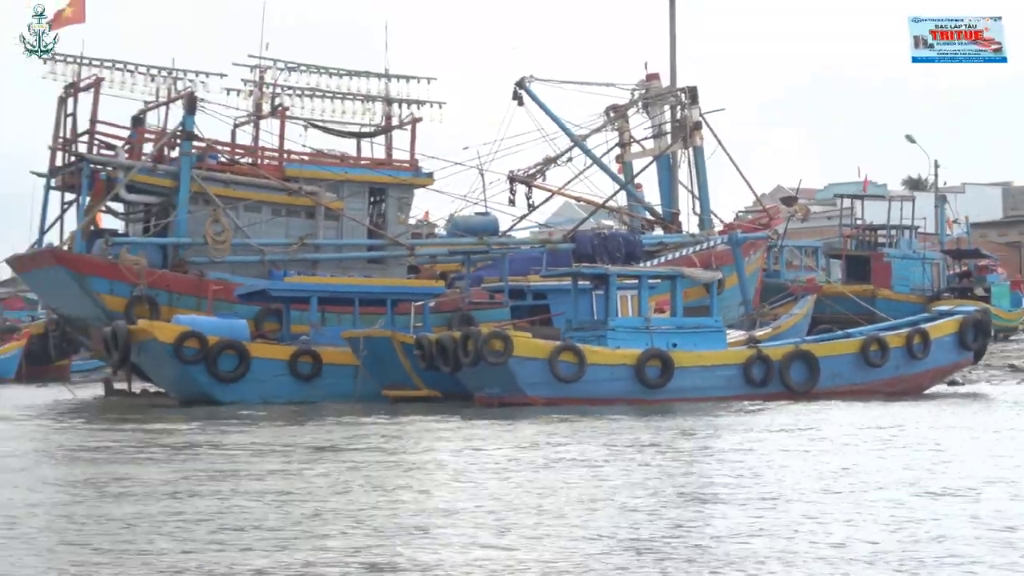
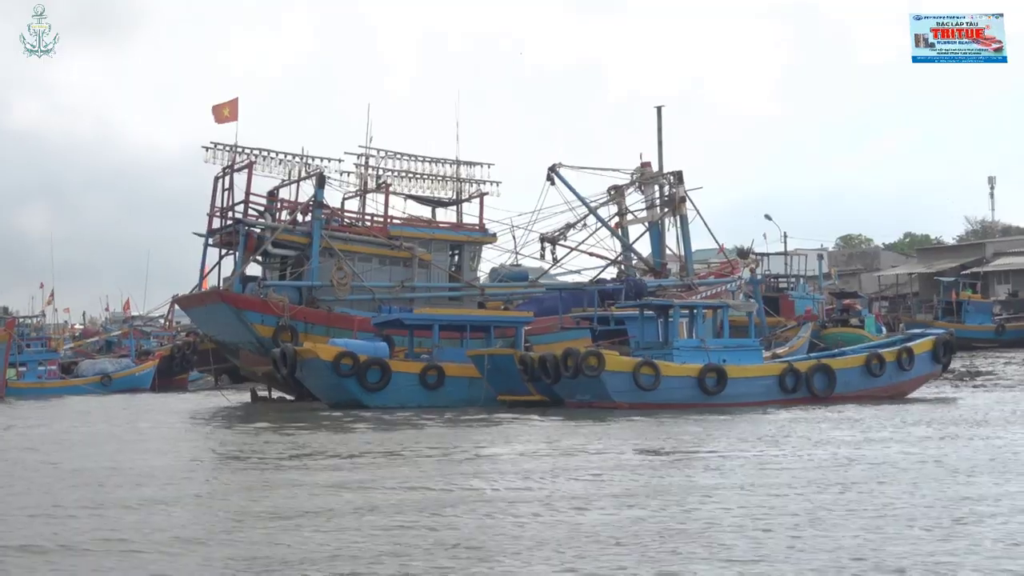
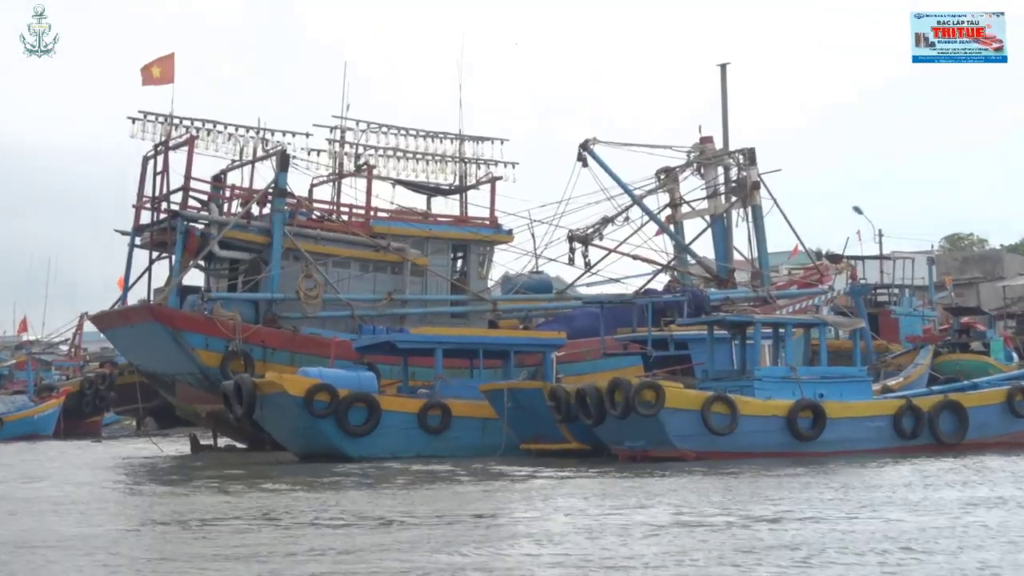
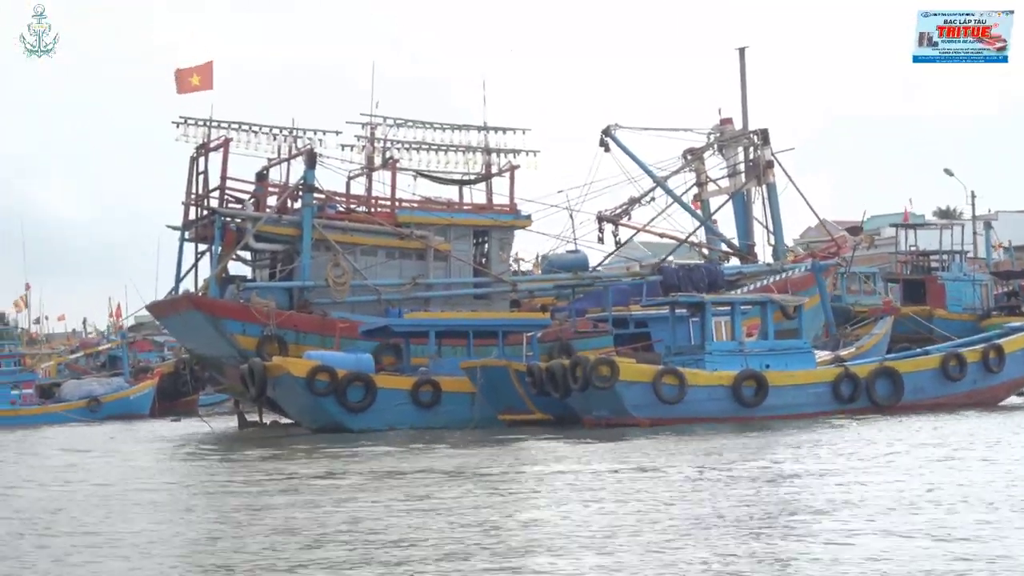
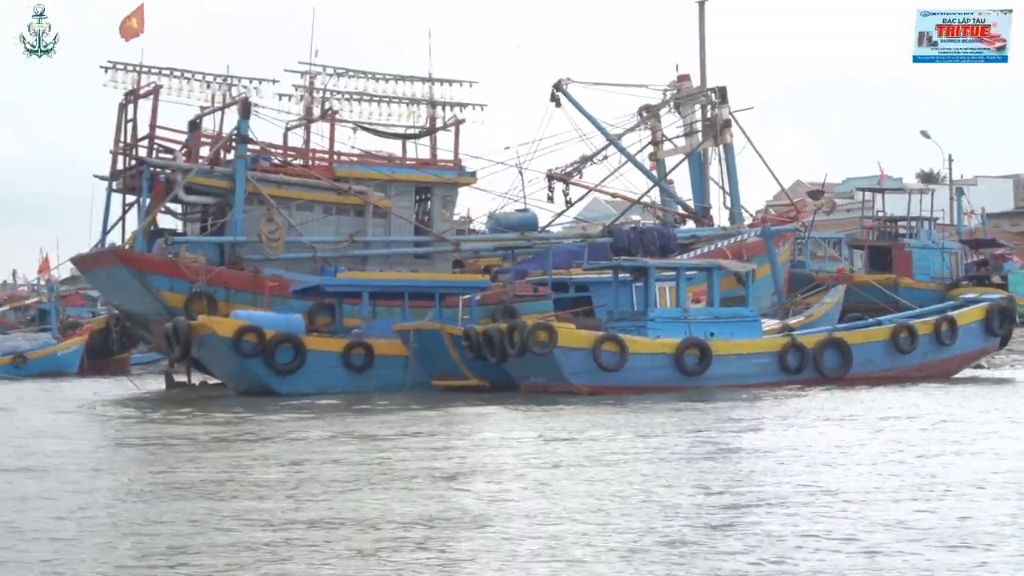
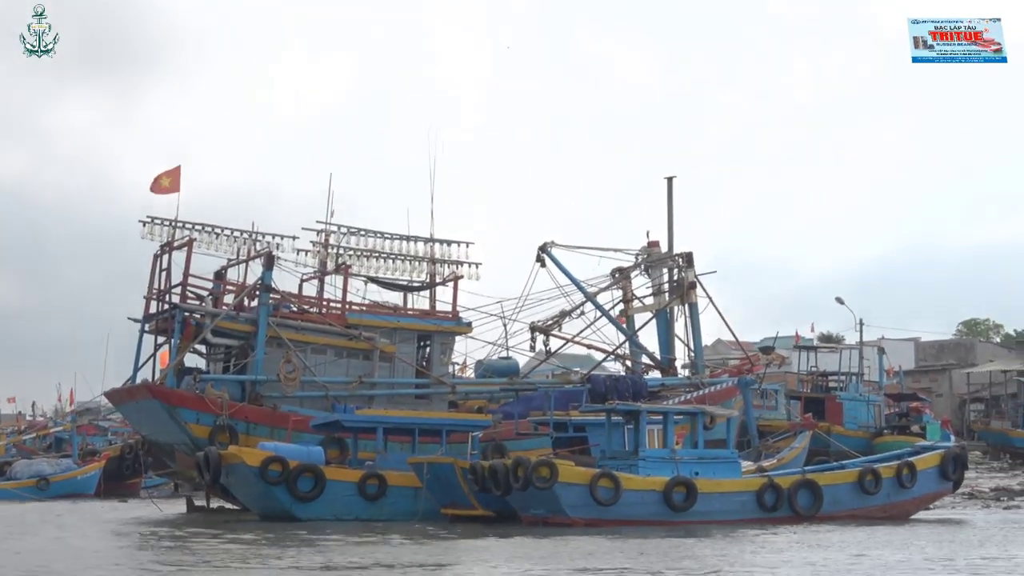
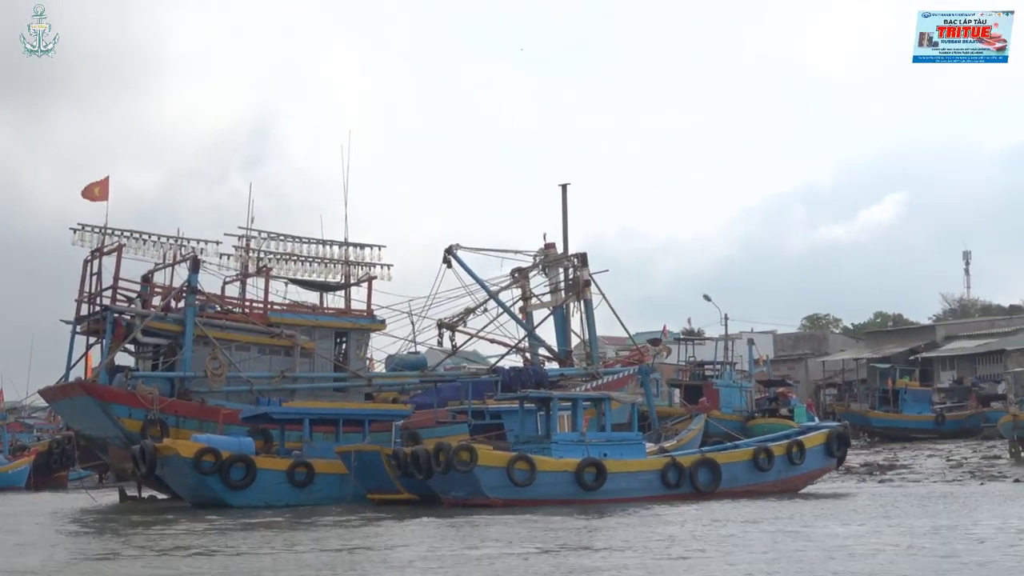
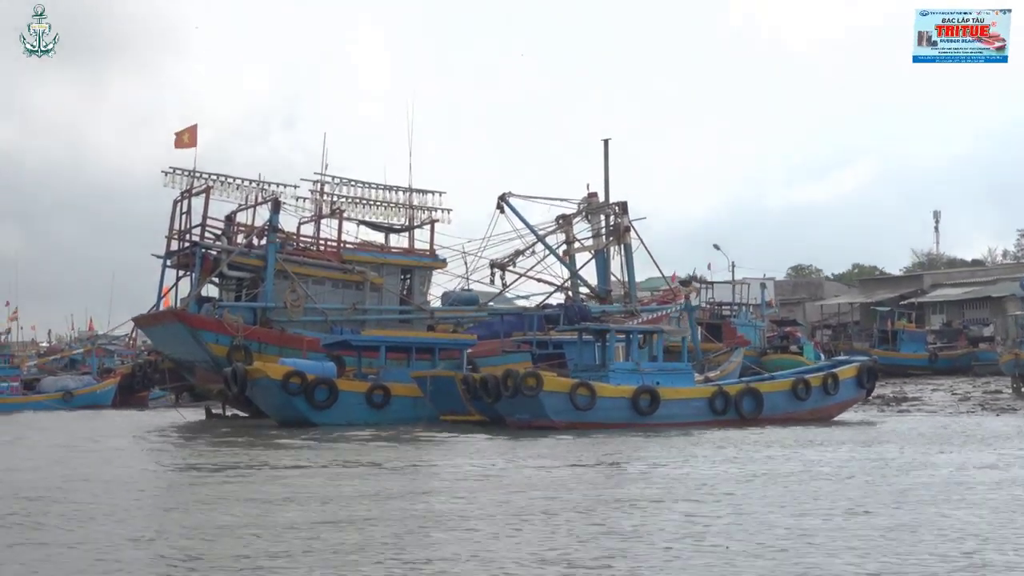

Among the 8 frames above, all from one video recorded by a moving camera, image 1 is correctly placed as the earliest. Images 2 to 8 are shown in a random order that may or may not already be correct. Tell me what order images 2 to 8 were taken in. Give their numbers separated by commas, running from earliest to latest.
5, 4, 6, 7, 8, 2, 3
